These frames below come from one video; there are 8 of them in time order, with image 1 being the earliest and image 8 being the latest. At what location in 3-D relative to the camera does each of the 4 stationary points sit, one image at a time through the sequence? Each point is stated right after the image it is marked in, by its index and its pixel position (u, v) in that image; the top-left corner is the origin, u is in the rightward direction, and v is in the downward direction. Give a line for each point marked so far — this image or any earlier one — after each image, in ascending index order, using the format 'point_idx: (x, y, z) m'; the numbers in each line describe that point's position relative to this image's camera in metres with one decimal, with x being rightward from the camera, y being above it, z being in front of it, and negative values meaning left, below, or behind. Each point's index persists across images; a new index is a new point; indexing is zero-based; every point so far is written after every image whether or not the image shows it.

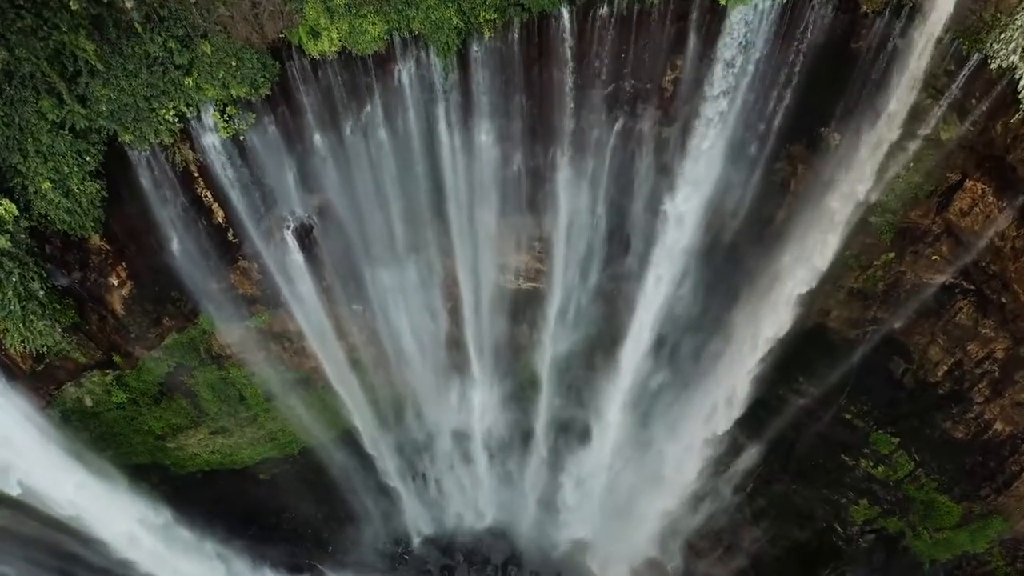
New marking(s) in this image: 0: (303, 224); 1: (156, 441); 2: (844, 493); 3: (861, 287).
0: (-2.8, +1.0, +9.4) m
1: (-5.8, -2.5, +11.4) m
2: (+5.5, -3.5, +11.7) m
3: (+4.9, 0.0, +10.0) m
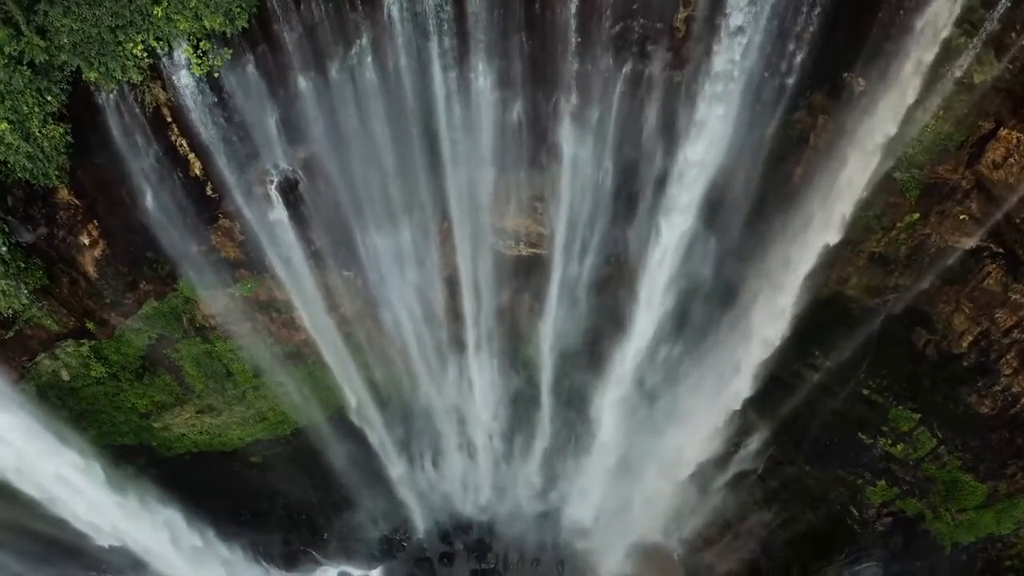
0: (-2.8, +1.4, +8.8) m
1: (-5.8, -2.0, +10.8) m
2: (+5.5, -3.0, +11.1) m
3: (+4.9, +0.5, +9.4) m
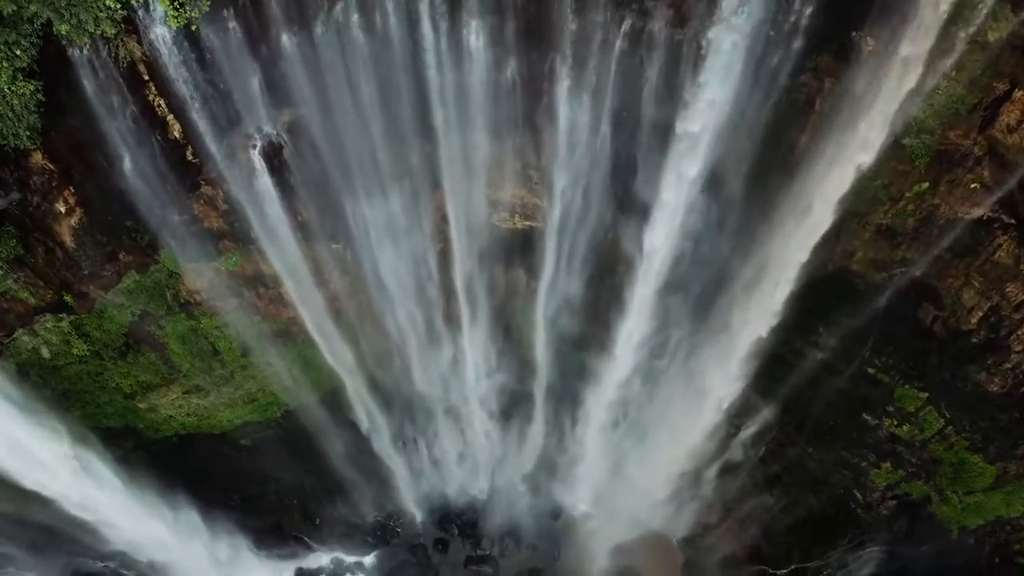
0: (-2.9, +1.8, +8.5) m
1: (-5.8, -1.7, +10.5) m
2: (+5.4, -2.6, +10.9) m
3: (+4.9, +0.8, +9.1) m
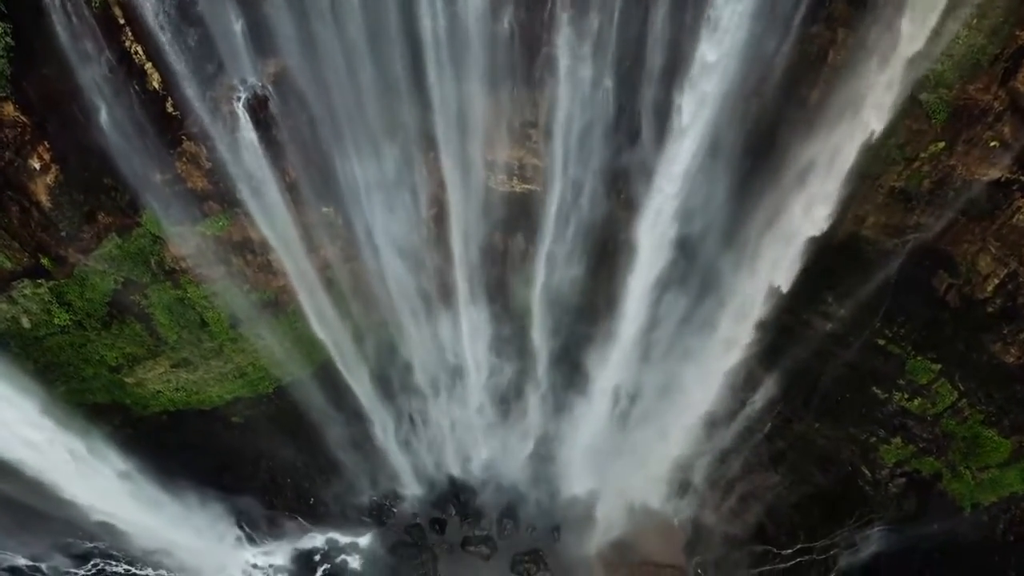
0: (-2.9, +2.2, +8.1) m
1: (-5.8, -1.2, +10.2) m
2: (+5.4, -2.2, +10.5) m
3: (+4.9, +1.3, +8.7) m
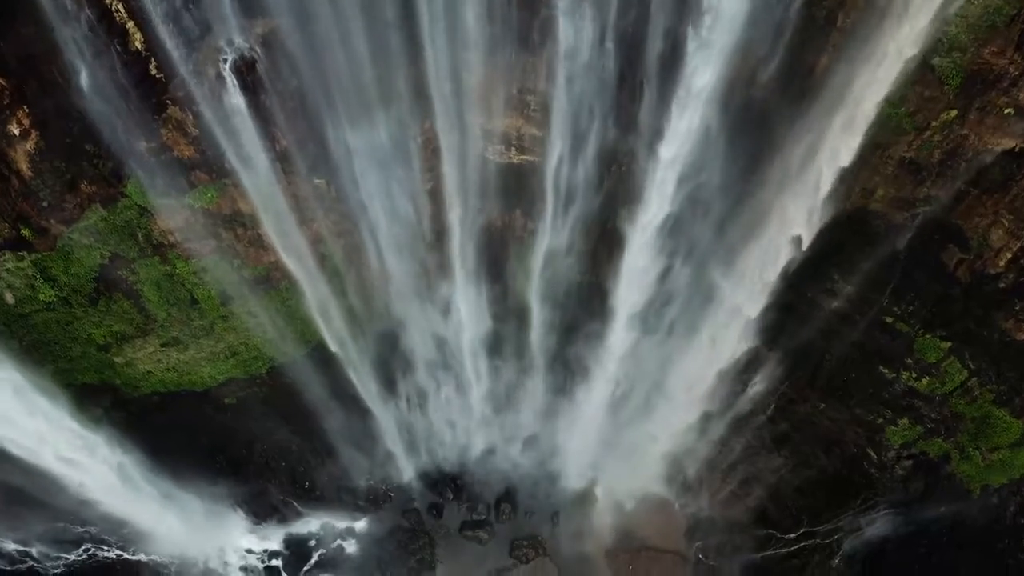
0: (-2.9, +2.5, +7.8) m
1: (-5.9, -0.9, +10.0) m
2: (+5.4, -1.8, +10.3) m
3: (+4.8, +1.6, +8.4) m
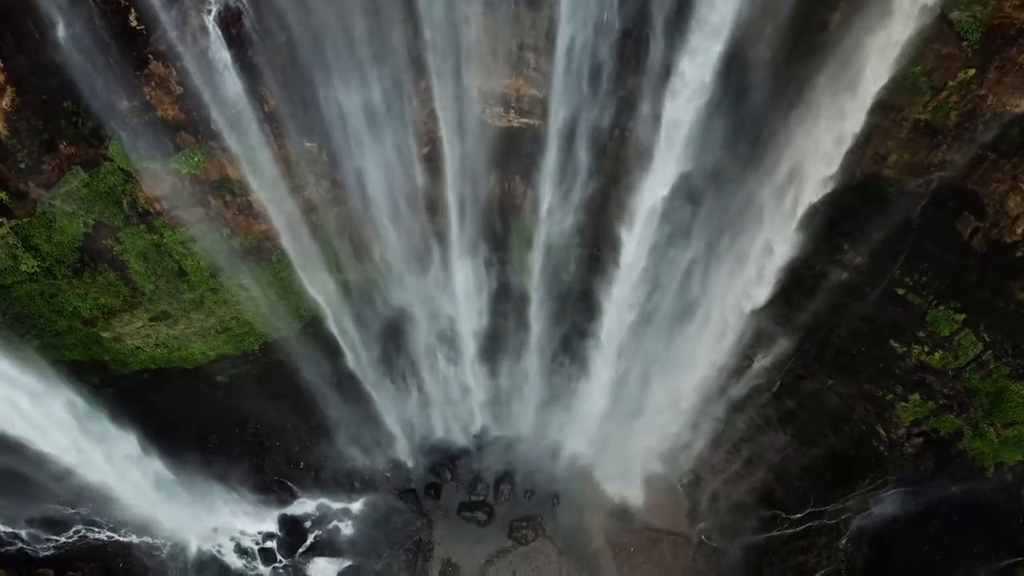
0: (-3.0, +2.9, +7.5) m
1: (-5.9, -0.5, +9.6) m
2: (+5.4, -1.4, +10.0) m
3: (+4.8, +2.0, +8.1) m
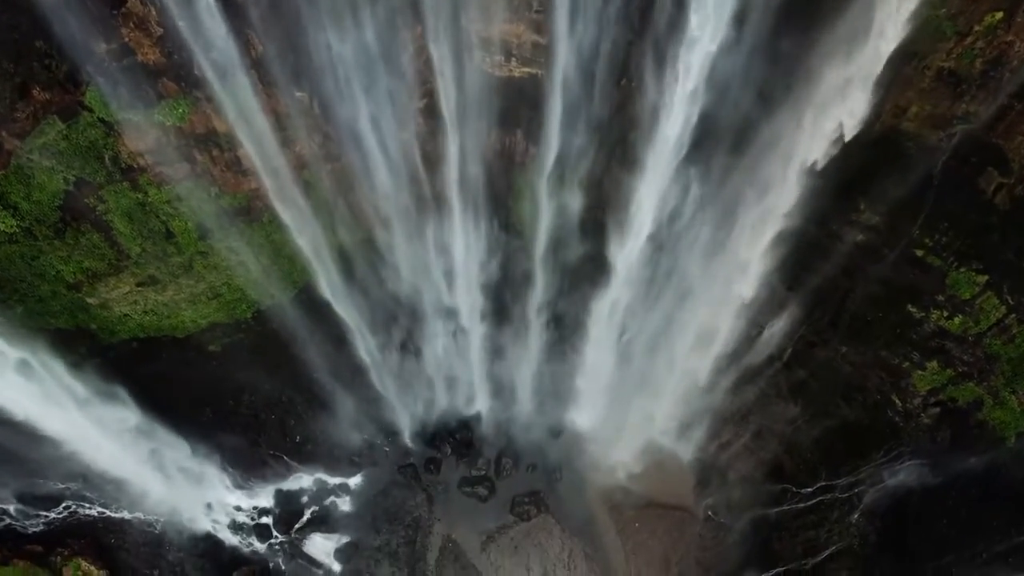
0: (-2.9, +3.3, +7.1) m
1: (-5.9, 0.0, +9.3) m
2: (+5.4, -0.9, +9.6) m
3: (+4.8, +2.4, +7.6) m
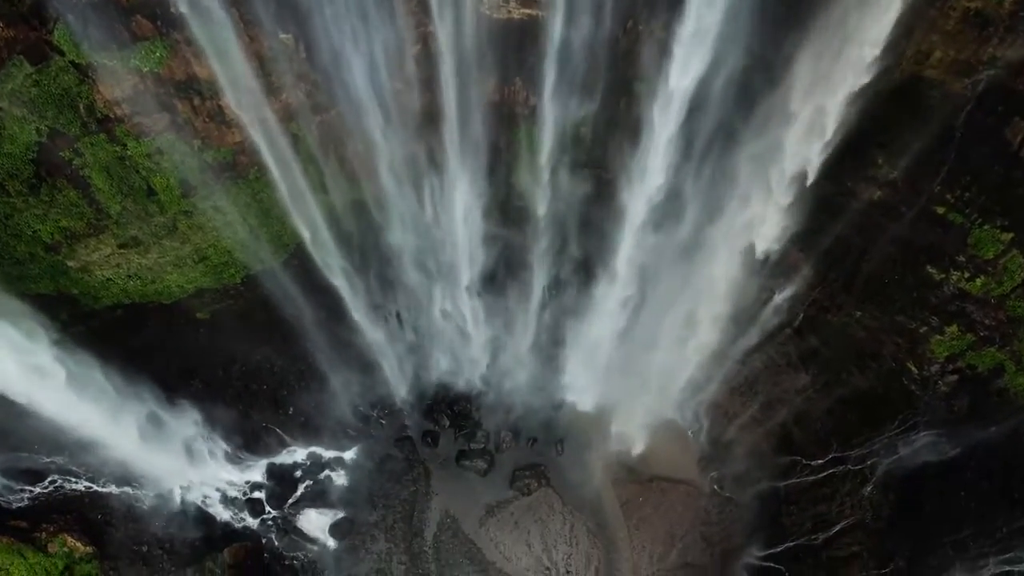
0: (-3.0, +3.8, +6.6) m
1: (-5.9, +0.4, +8.9) m
2: (+5.4, -0.4, +9.2) m
3: (+4.8, +2.9, +7.2) m
